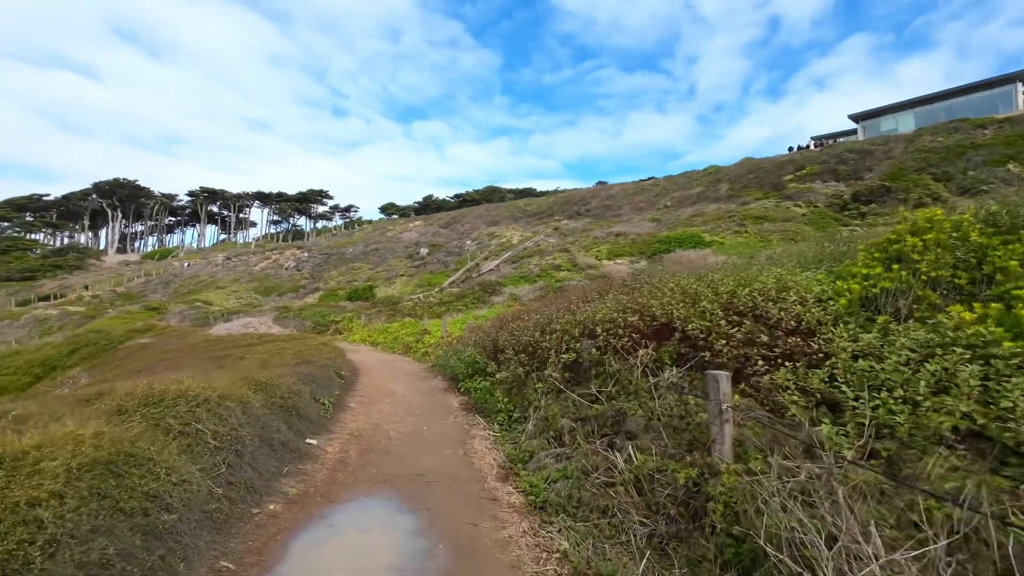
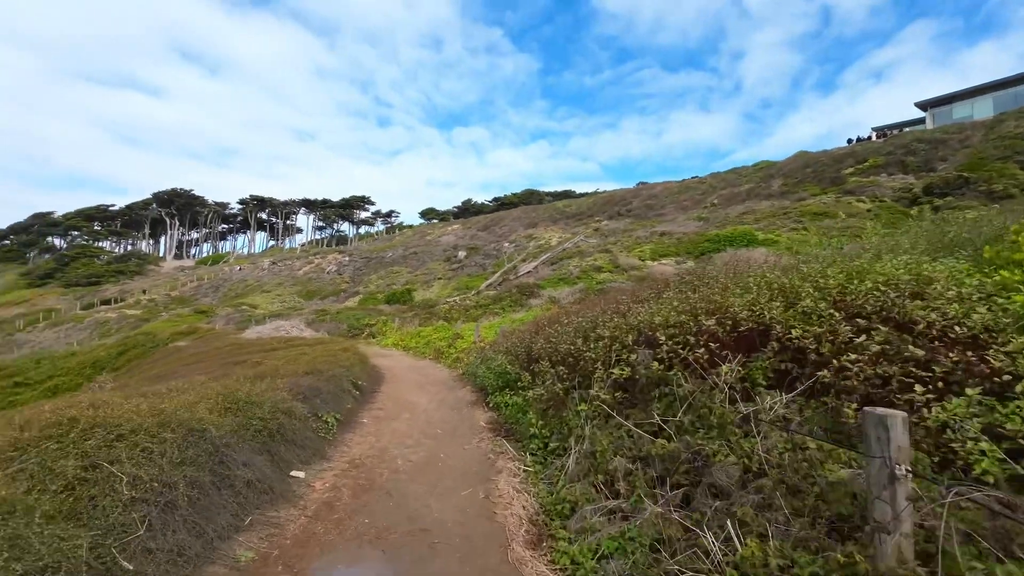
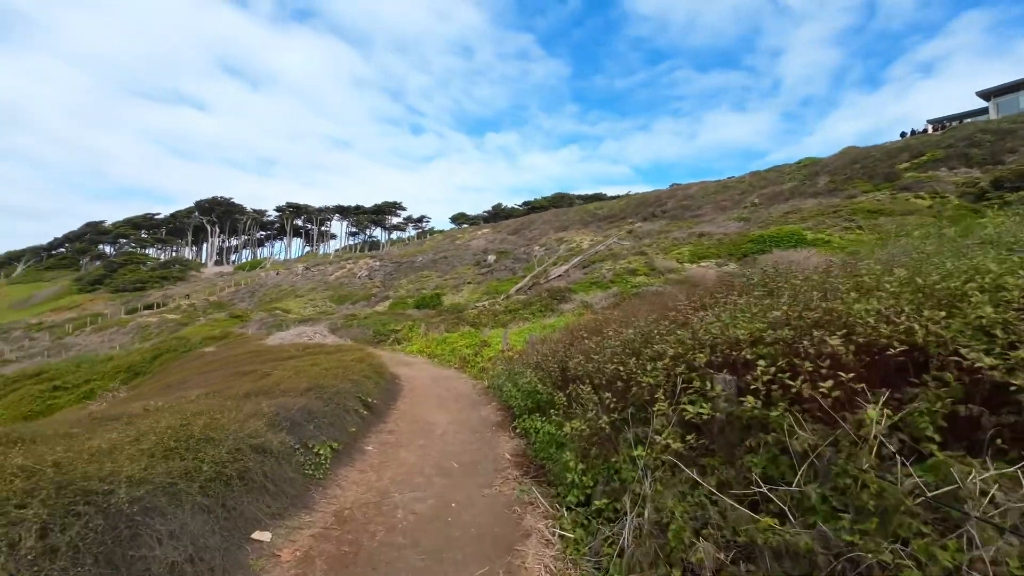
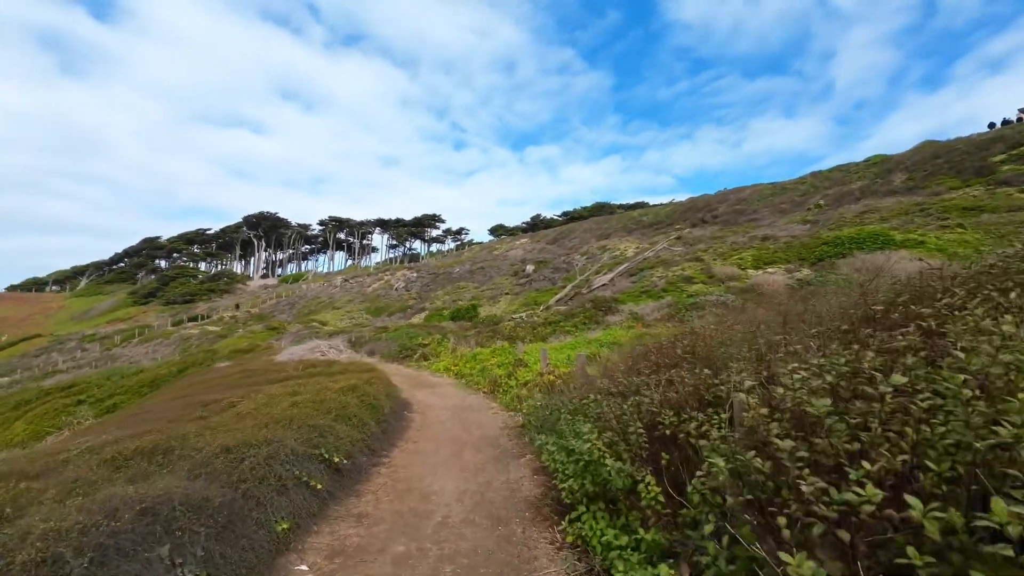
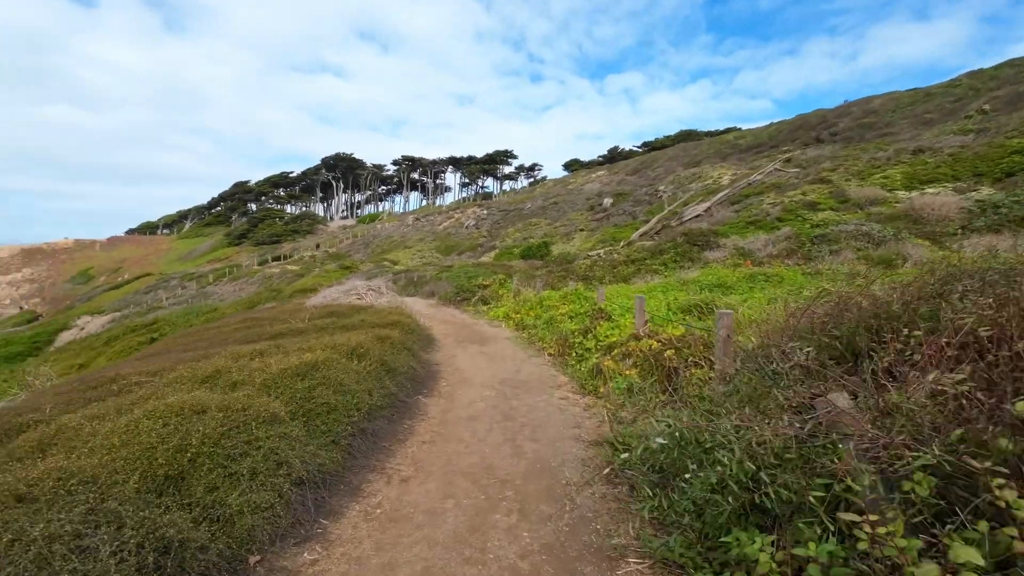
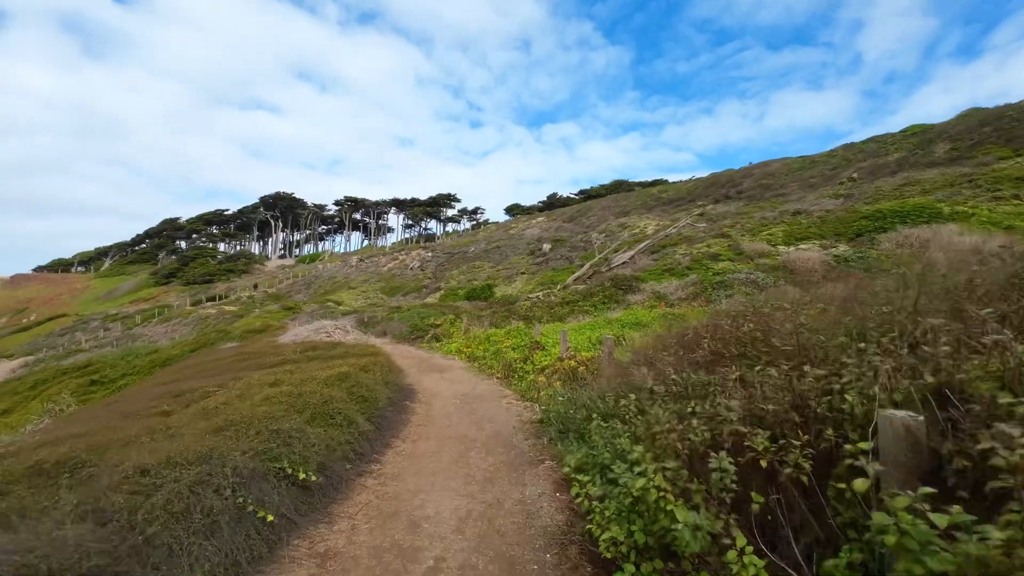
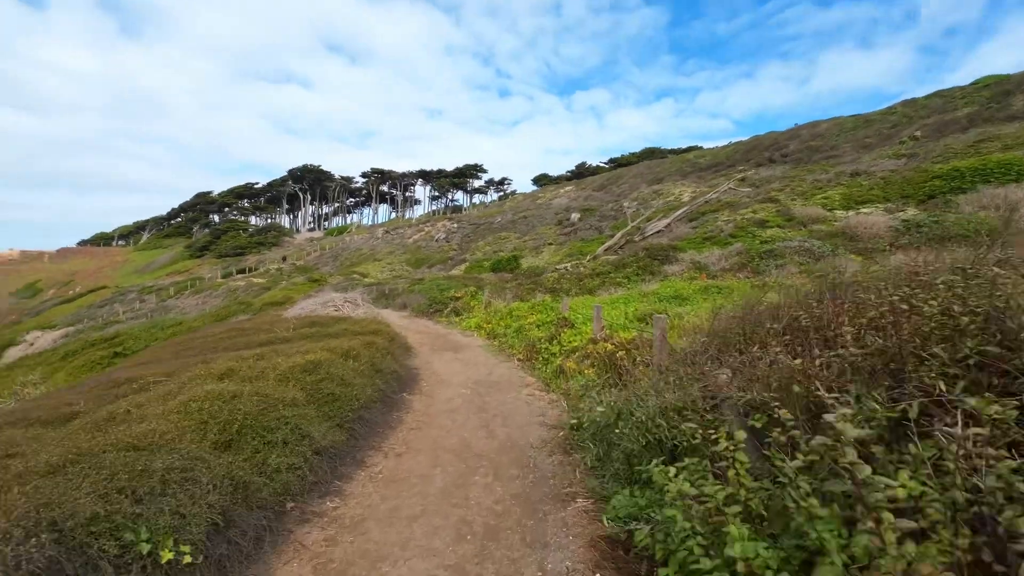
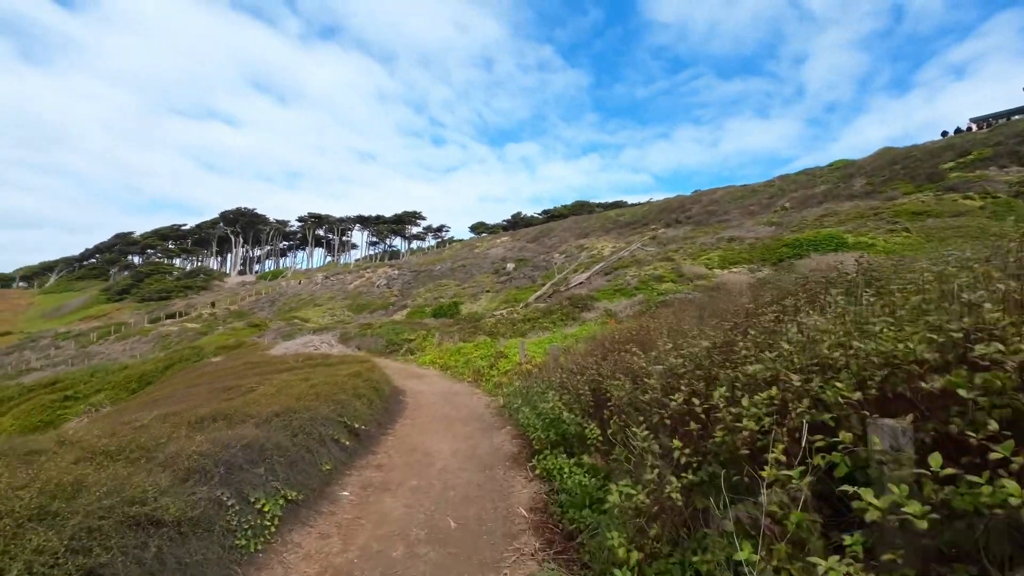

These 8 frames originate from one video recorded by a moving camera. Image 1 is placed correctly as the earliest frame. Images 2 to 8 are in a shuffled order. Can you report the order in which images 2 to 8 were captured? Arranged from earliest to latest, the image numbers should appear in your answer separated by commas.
2, 3, 8, 4, 6, 7, 5
